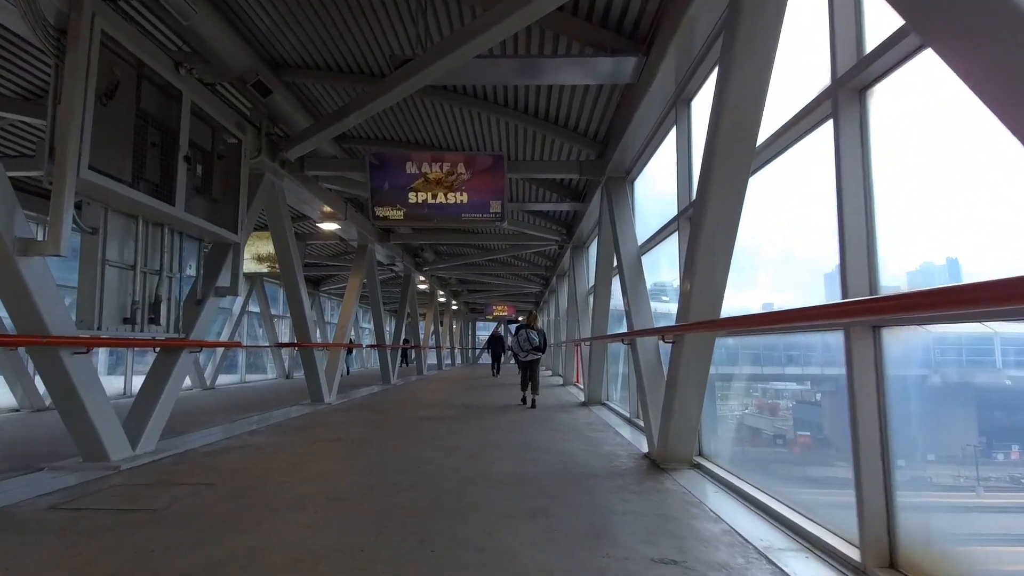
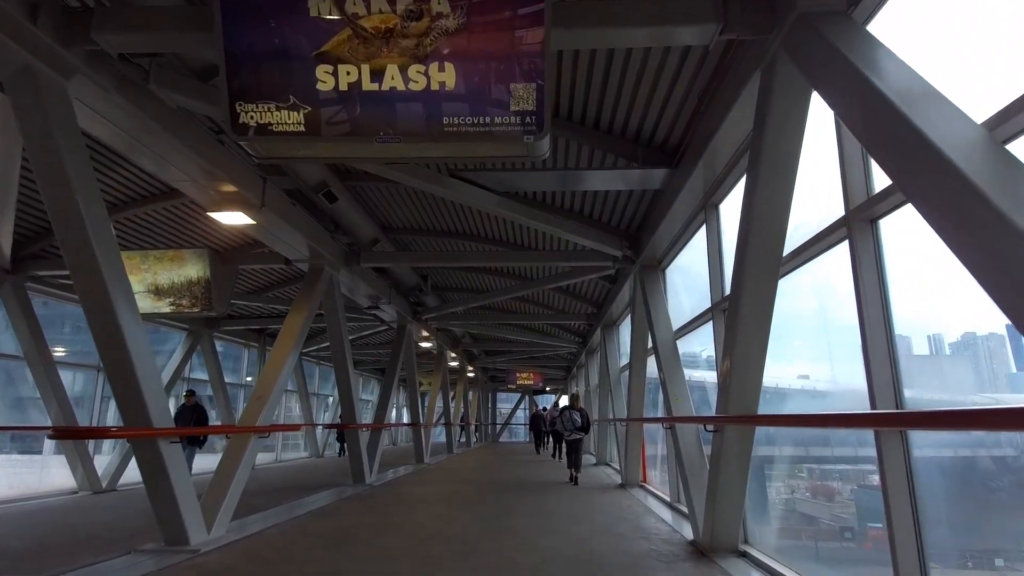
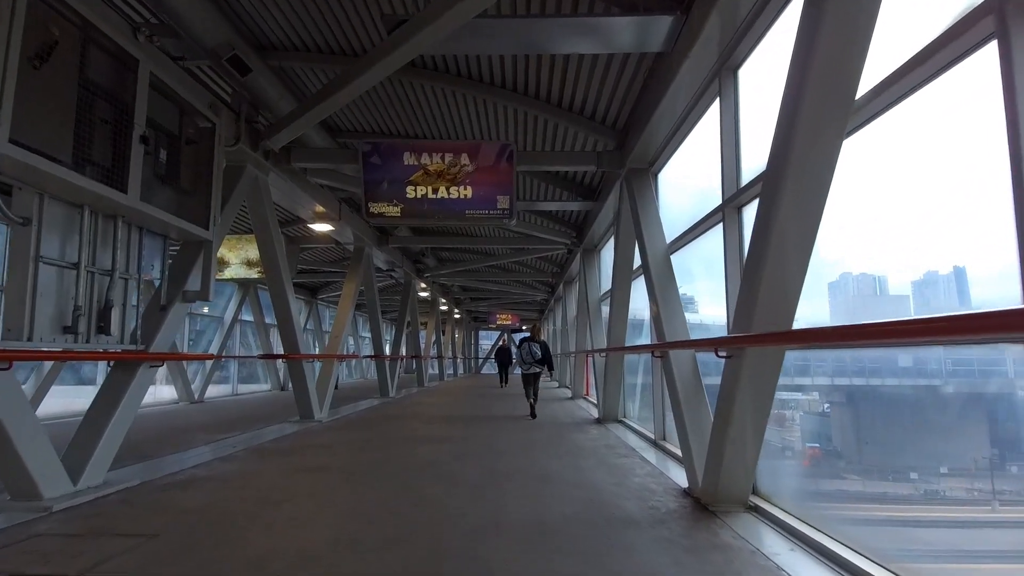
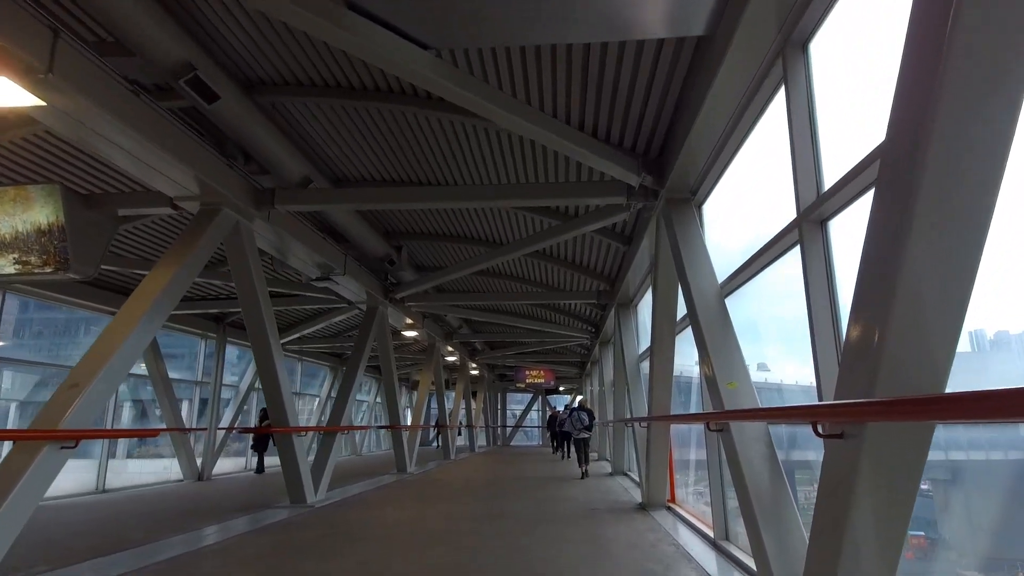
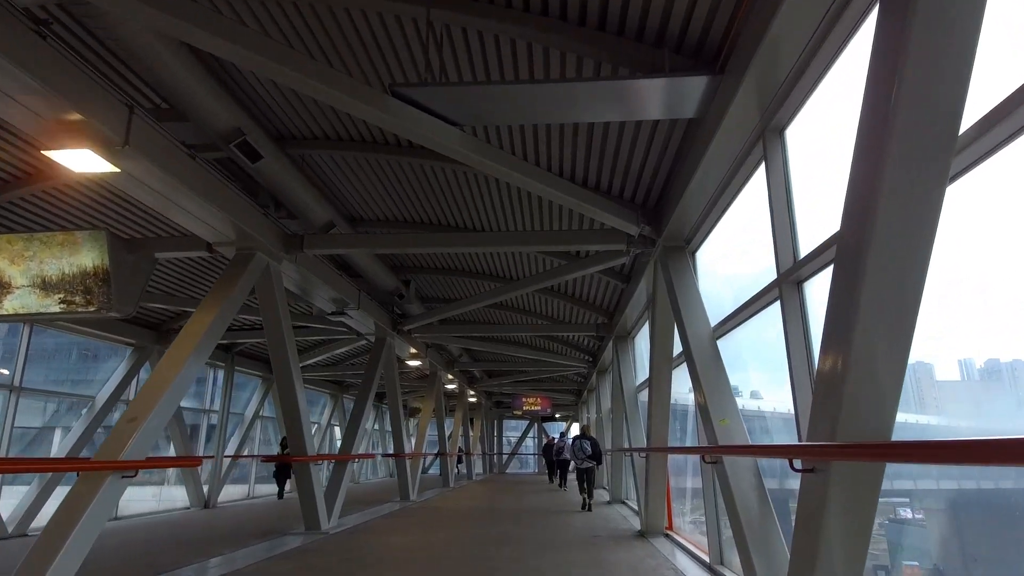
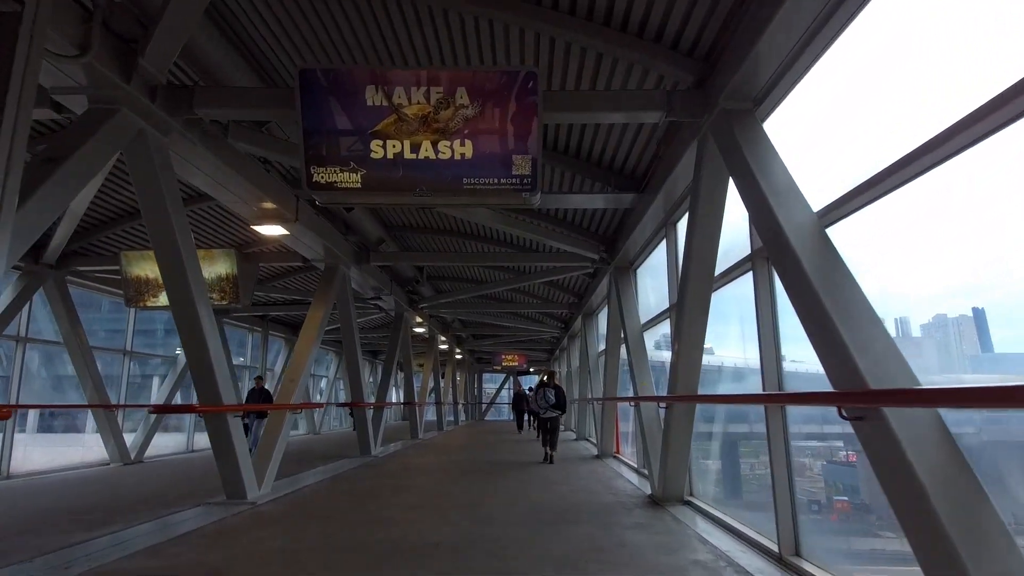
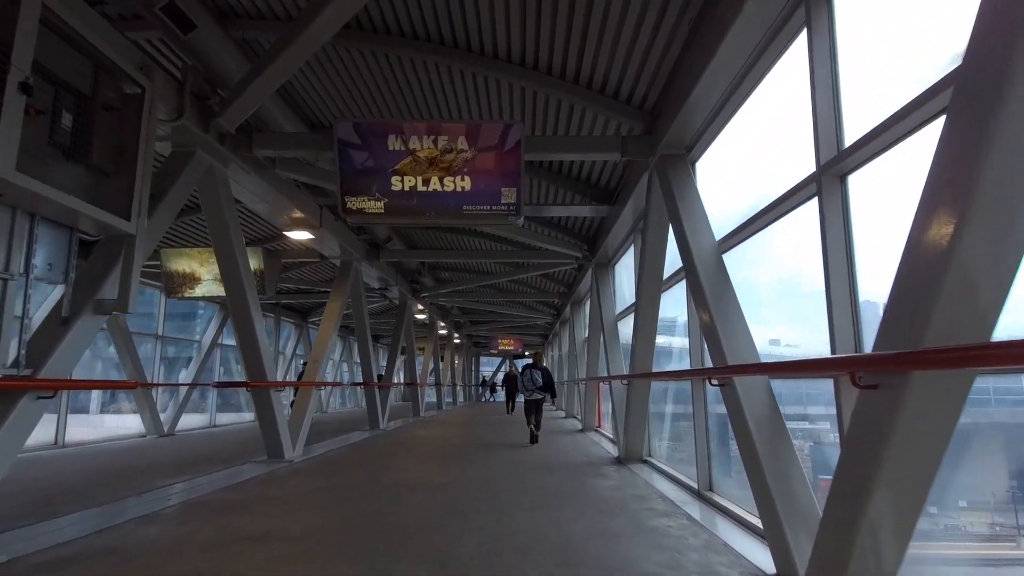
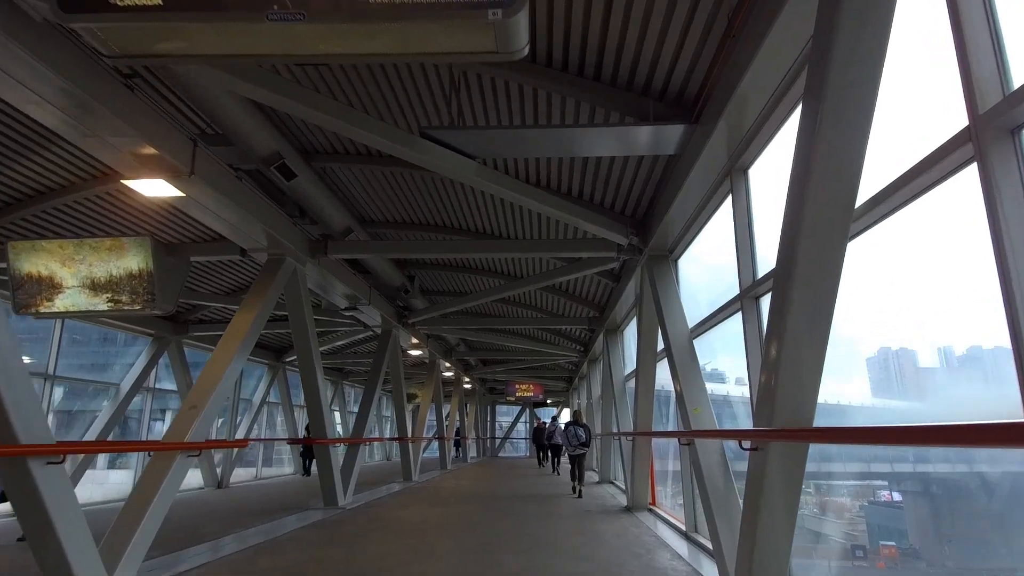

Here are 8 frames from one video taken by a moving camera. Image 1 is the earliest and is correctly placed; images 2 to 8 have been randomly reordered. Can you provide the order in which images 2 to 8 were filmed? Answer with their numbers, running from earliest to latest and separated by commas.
3, 7, 6, 2, 8, 5, 4
